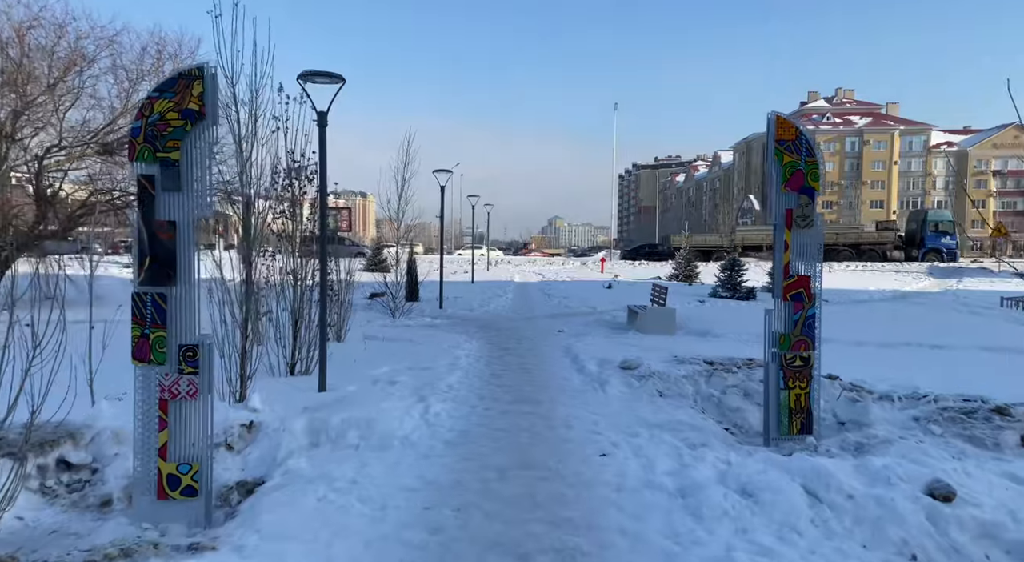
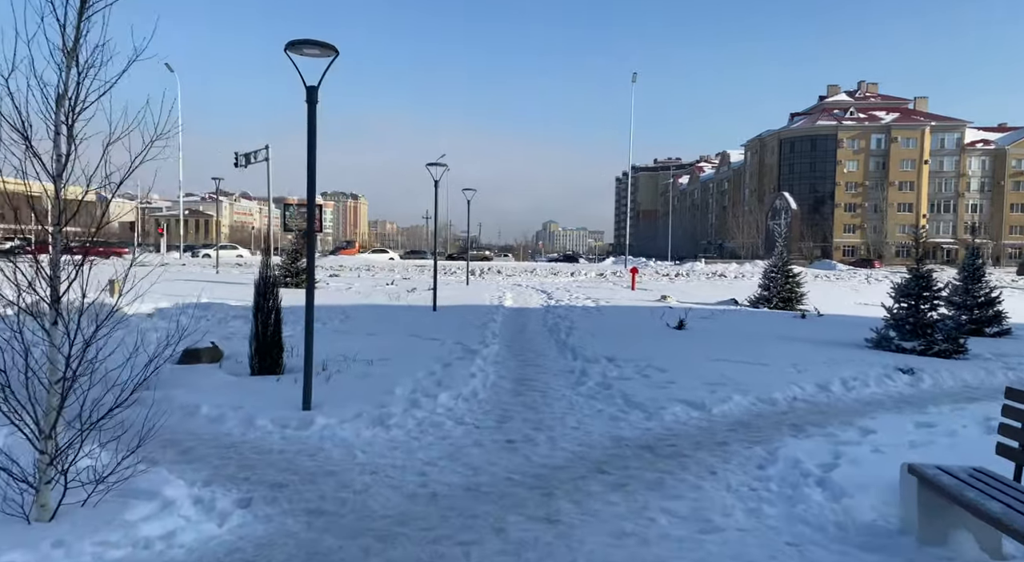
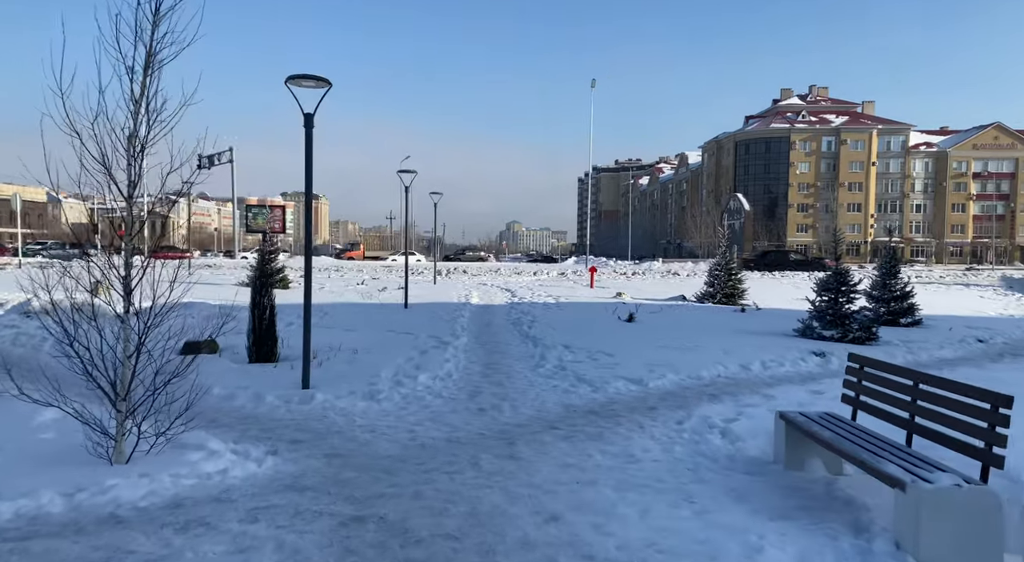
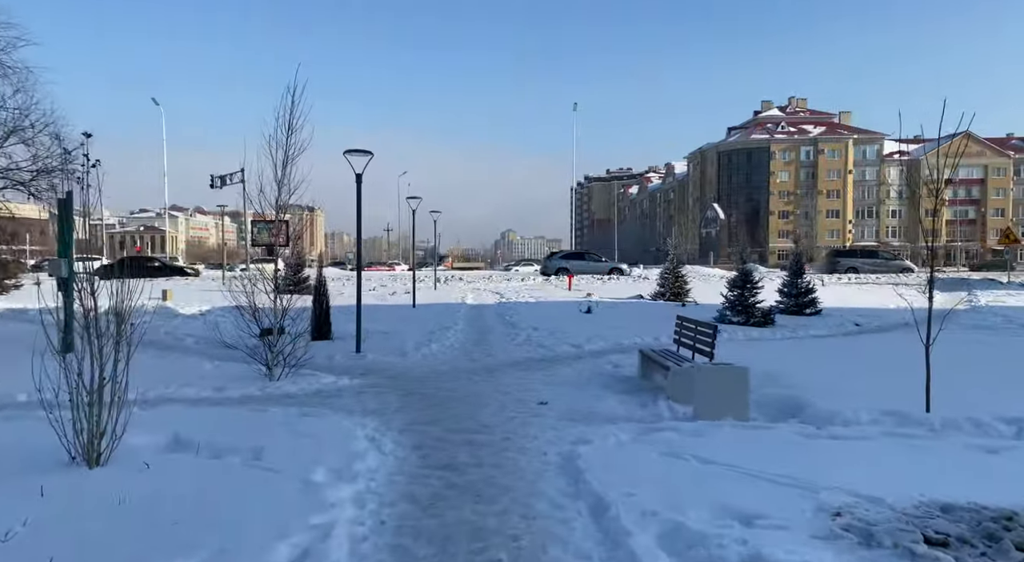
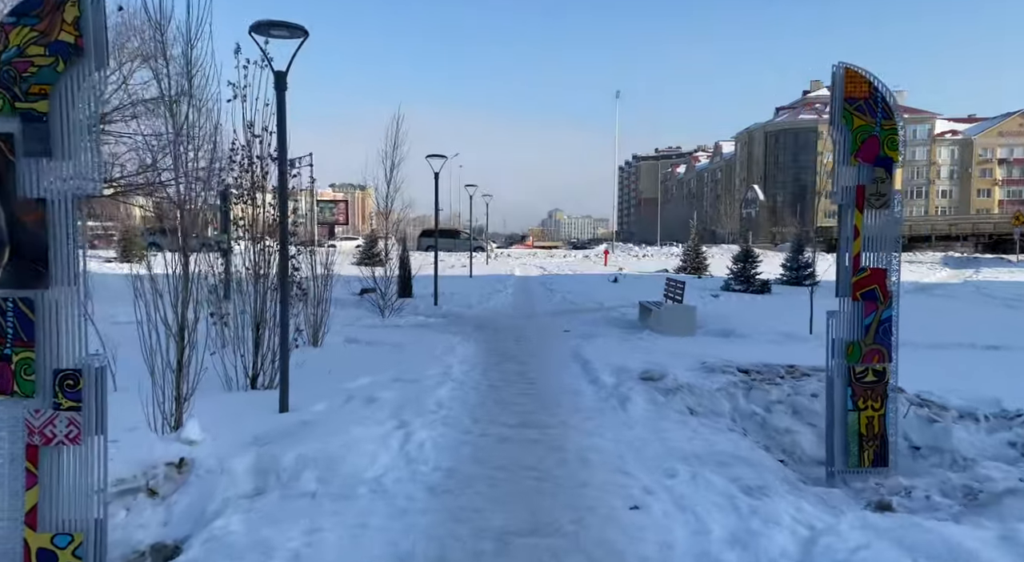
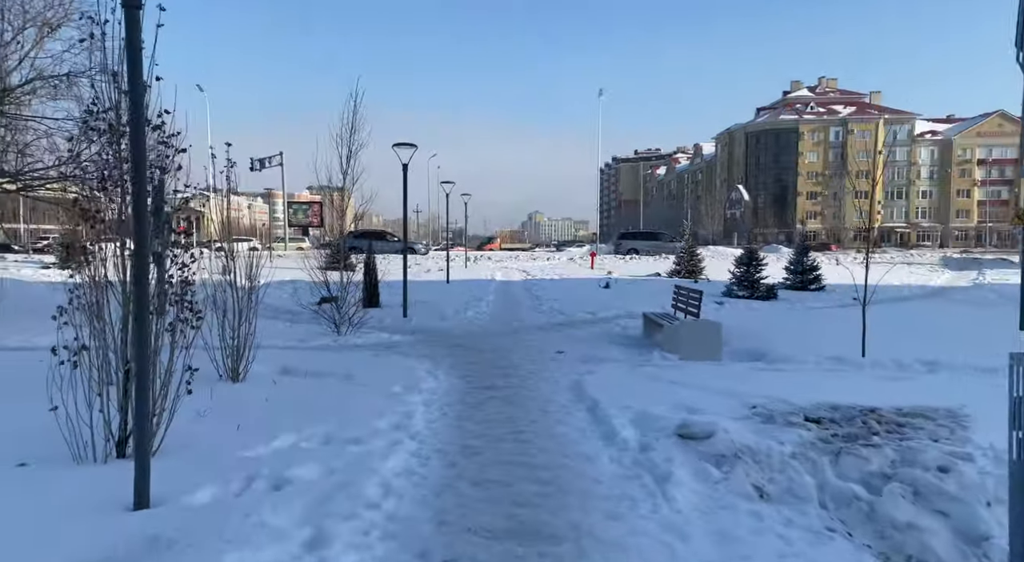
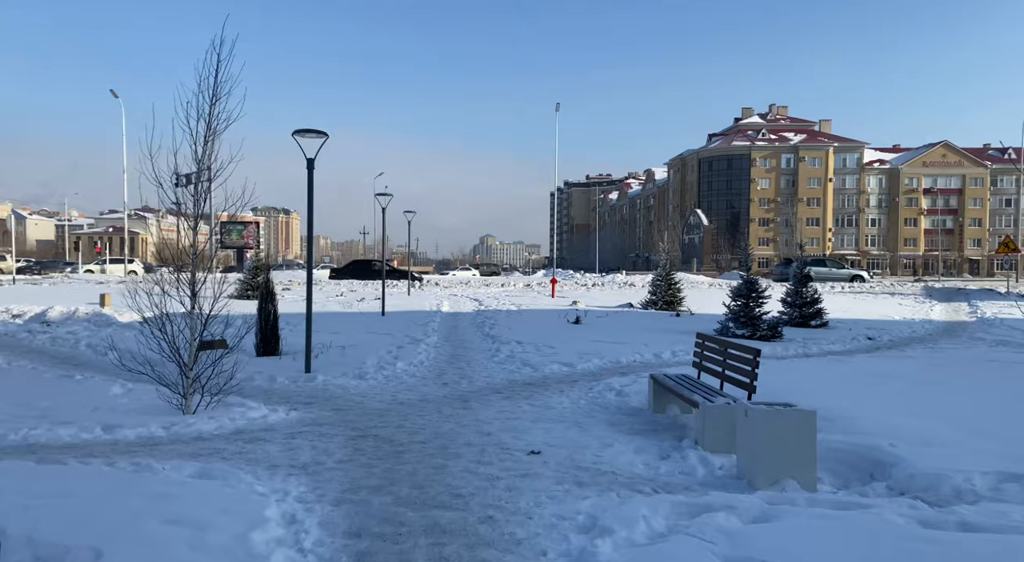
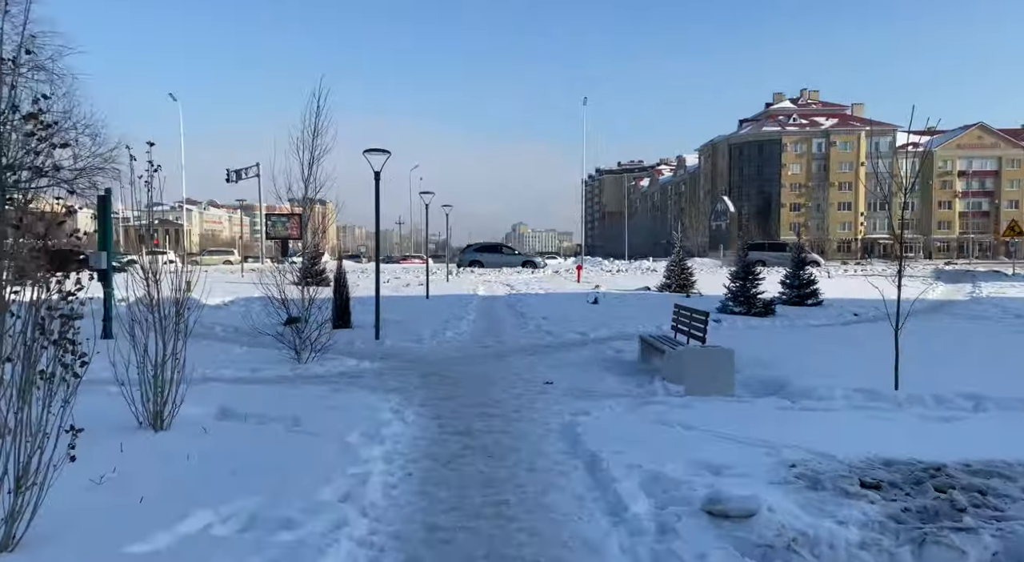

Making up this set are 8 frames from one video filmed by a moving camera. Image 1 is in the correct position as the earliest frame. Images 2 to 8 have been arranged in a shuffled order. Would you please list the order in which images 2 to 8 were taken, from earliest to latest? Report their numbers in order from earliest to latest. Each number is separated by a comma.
5, 6, 8, 4, 7, 3, 2
